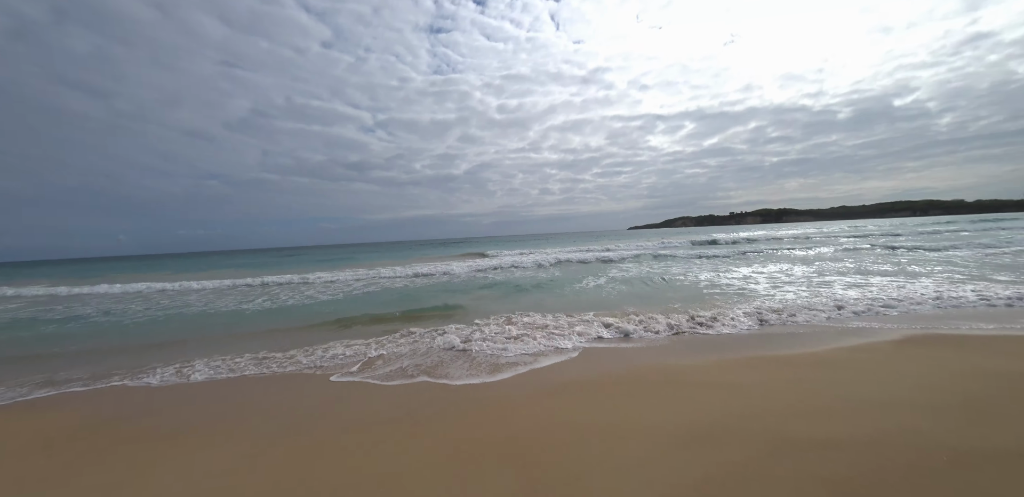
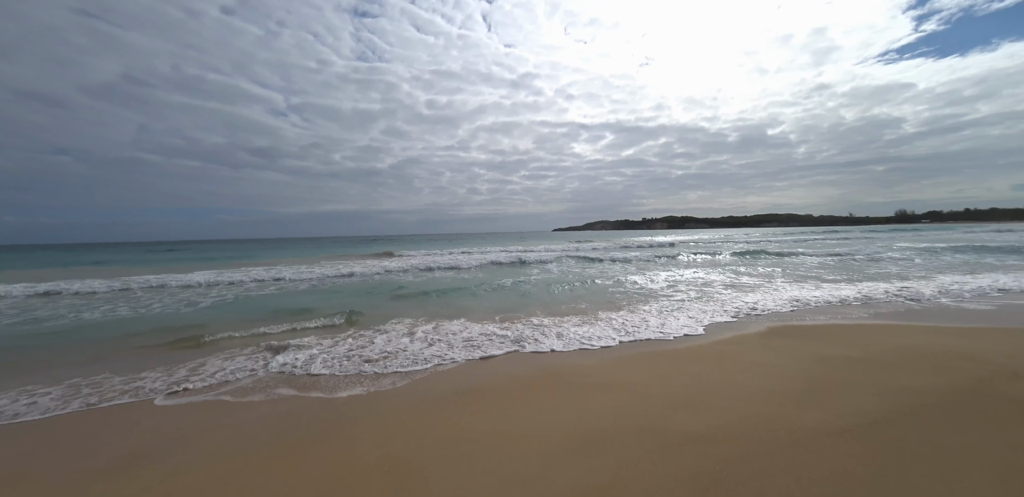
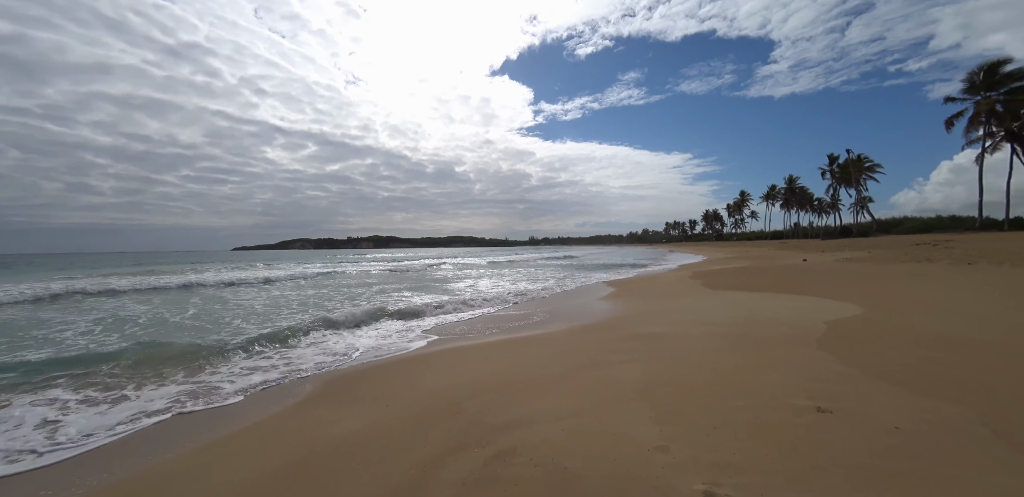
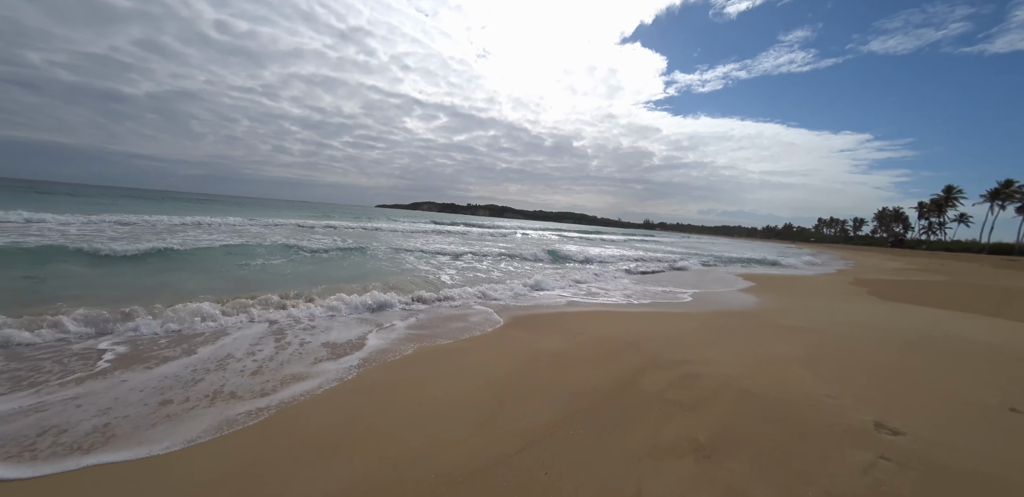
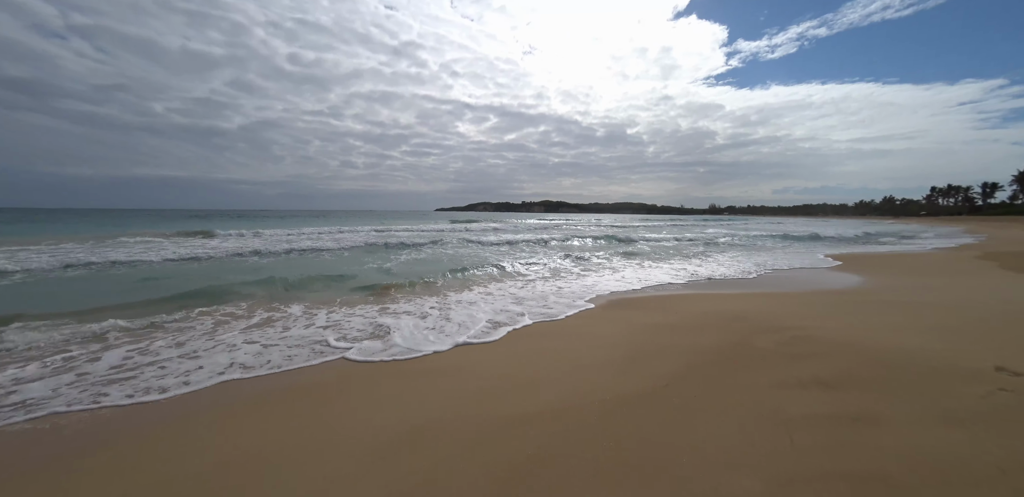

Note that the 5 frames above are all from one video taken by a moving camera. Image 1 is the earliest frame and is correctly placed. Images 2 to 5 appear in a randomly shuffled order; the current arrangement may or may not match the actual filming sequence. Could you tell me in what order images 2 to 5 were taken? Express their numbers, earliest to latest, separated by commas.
2, 5, 4, 3
